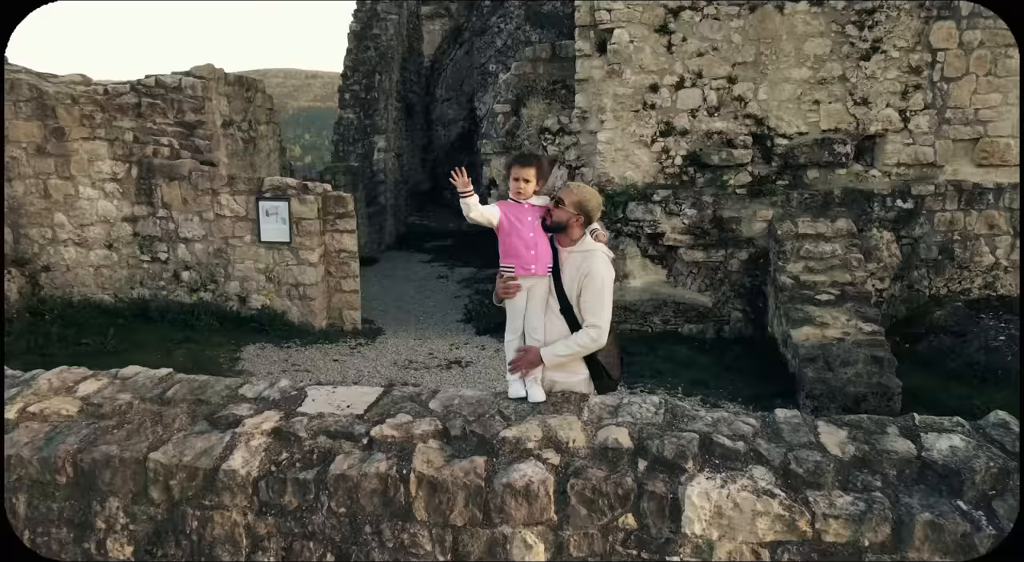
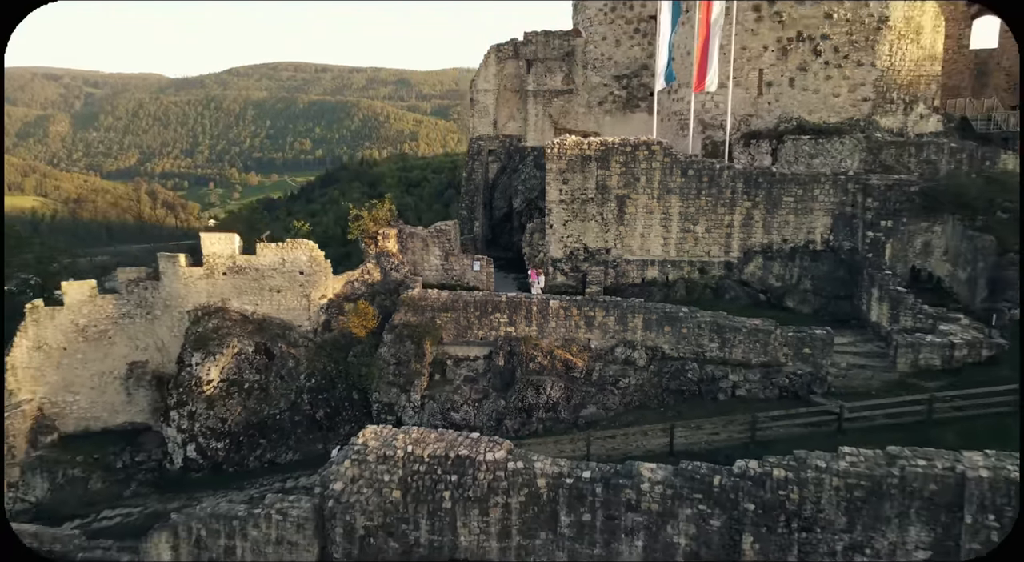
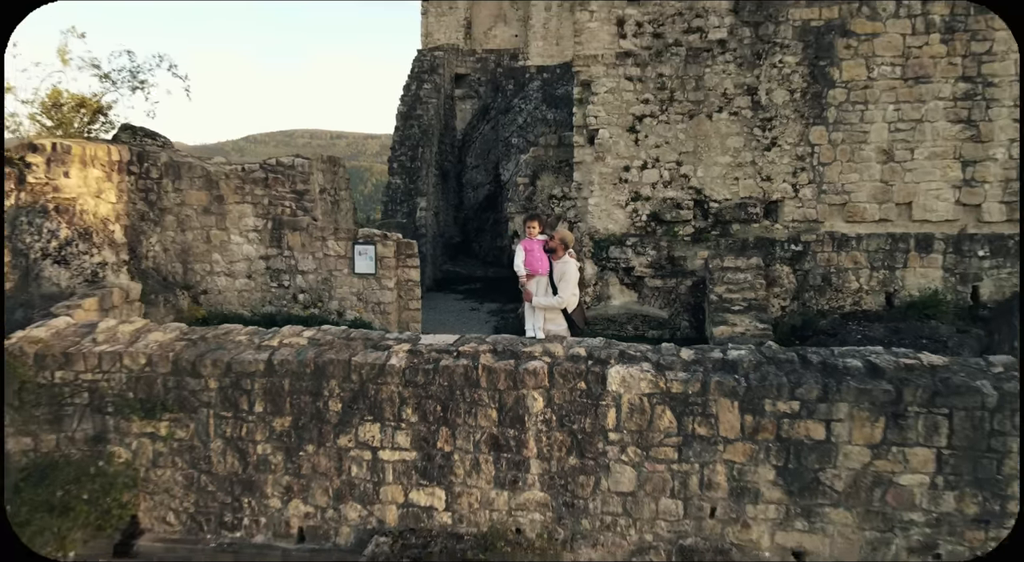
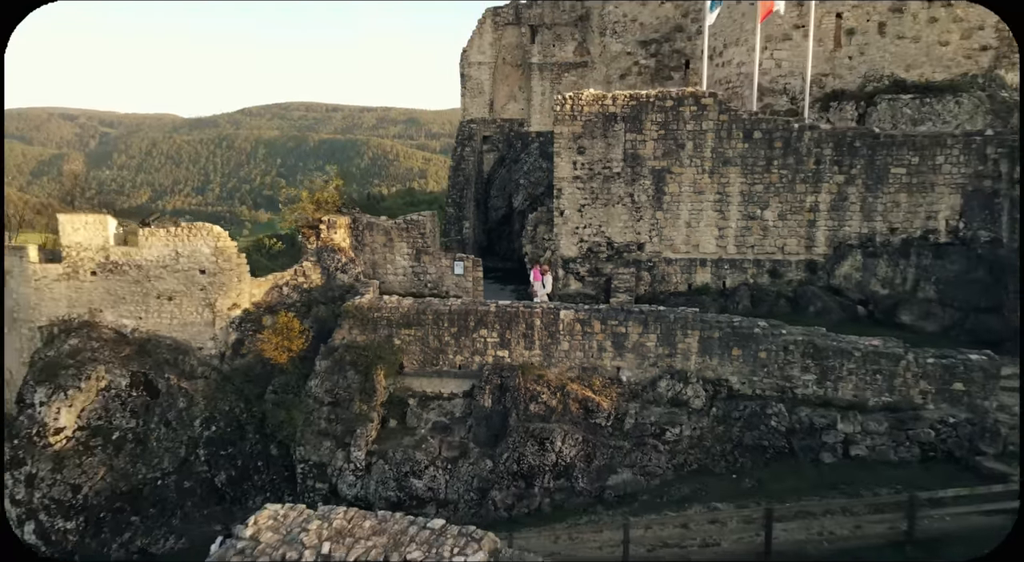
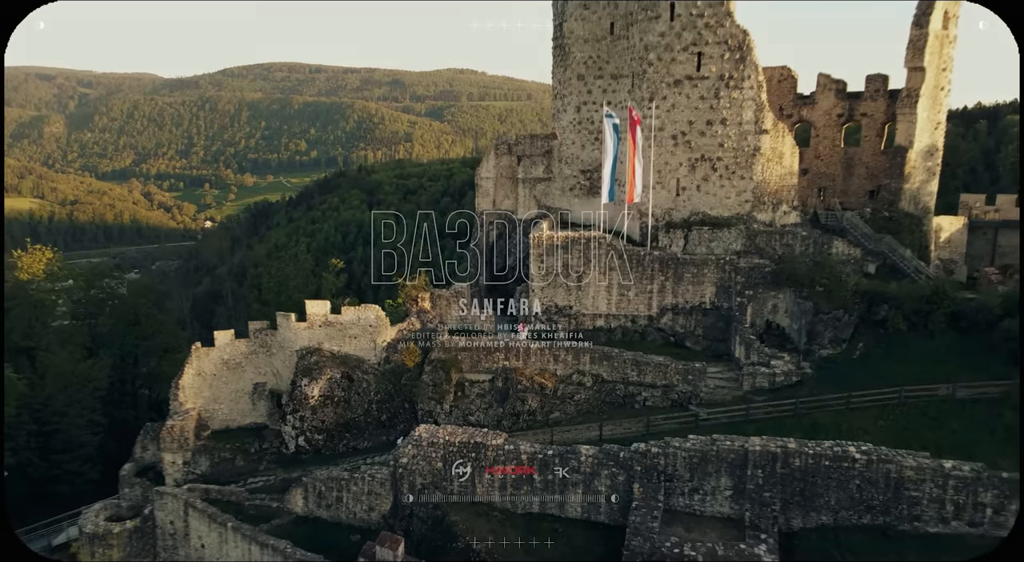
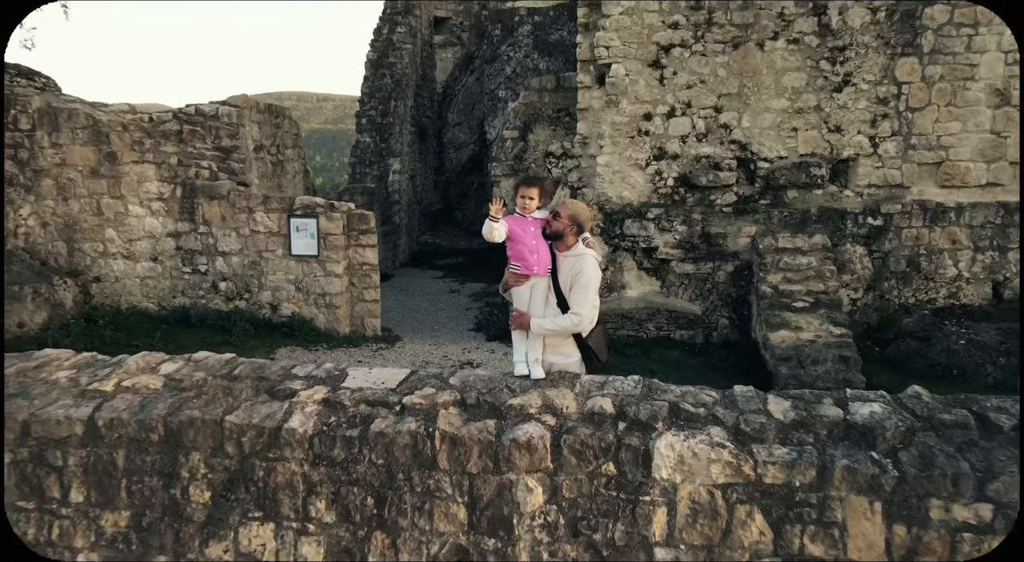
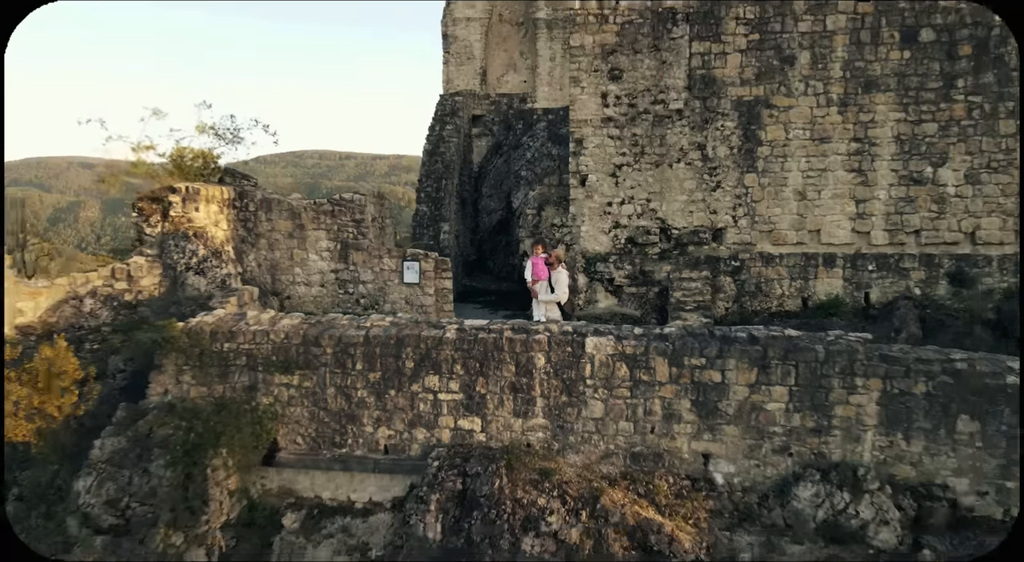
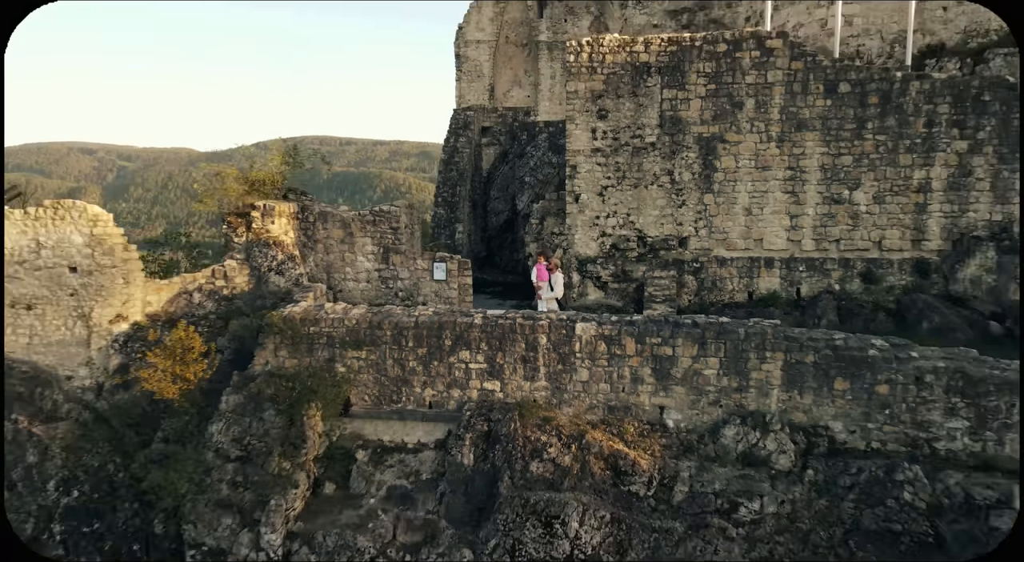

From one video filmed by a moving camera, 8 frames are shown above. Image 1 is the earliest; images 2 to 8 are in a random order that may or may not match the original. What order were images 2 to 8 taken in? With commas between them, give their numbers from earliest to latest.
6, 3, 7, 8, 4, 2, 5
